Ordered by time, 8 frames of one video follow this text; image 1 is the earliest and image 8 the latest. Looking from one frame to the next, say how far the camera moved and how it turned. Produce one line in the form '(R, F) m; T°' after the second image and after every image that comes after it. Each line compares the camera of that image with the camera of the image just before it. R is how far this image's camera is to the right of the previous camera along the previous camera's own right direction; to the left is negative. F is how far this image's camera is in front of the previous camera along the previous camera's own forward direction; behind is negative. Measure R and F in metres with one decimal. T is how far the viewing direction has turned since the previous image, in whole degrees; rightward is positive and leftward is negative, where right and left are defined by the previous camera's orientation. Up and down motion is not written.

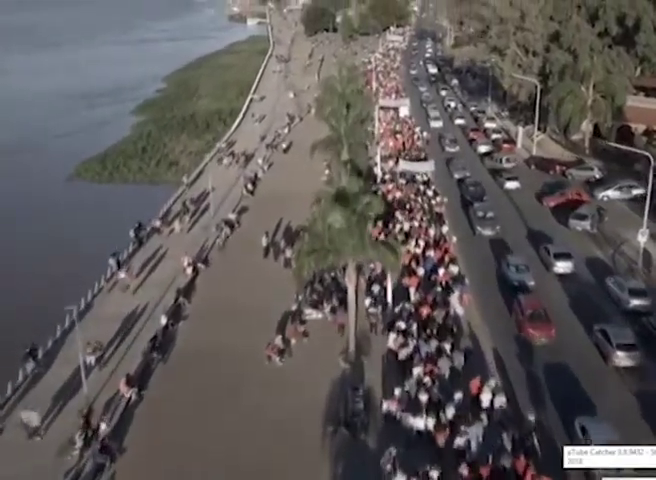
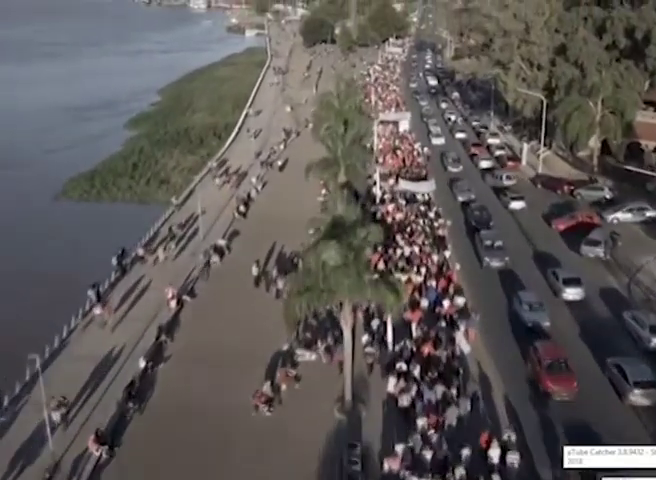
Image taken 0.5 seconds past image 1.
(+0.2, +2.1) m; 0°
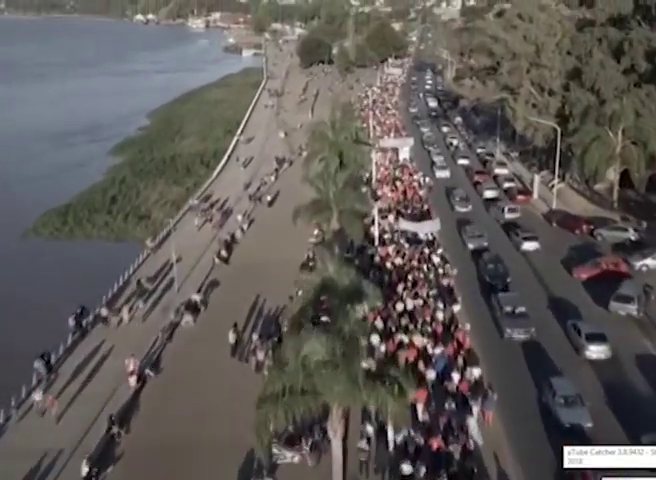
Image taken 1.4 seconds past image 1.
(+0.3, +4.2) m; 0°
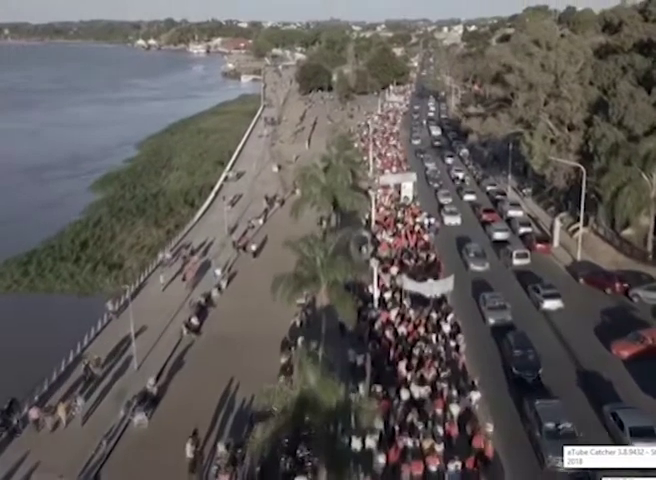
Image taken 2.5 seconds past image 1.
(+0.4, +5.2) m; 0°
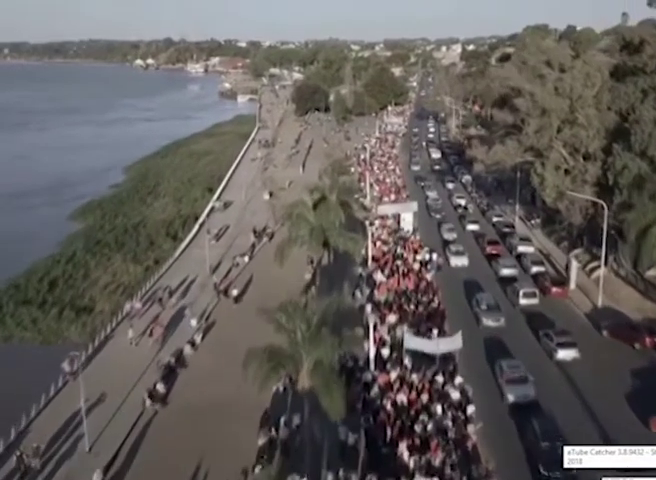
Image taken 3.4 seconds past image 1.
(+0.4, +4.0) m; 0°
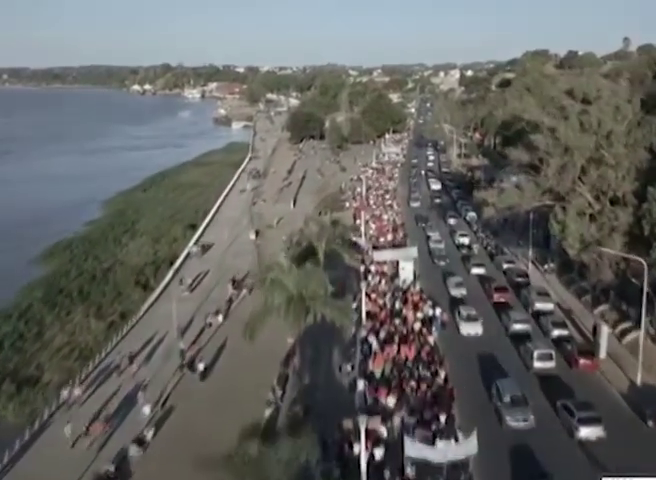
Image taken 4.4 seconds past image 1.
(+0.5, +5.5) m; 0°
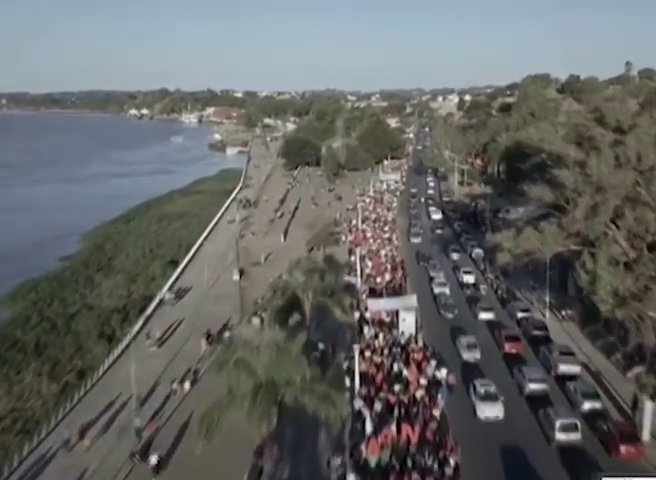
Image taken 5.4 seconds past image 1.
(+0.5, +5.3) m; 0°
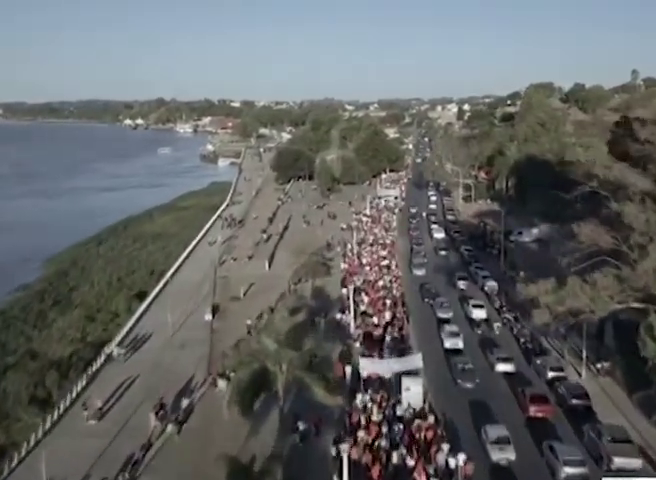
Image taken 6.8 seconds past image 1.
(+0.6, +7.5) m; 0°
